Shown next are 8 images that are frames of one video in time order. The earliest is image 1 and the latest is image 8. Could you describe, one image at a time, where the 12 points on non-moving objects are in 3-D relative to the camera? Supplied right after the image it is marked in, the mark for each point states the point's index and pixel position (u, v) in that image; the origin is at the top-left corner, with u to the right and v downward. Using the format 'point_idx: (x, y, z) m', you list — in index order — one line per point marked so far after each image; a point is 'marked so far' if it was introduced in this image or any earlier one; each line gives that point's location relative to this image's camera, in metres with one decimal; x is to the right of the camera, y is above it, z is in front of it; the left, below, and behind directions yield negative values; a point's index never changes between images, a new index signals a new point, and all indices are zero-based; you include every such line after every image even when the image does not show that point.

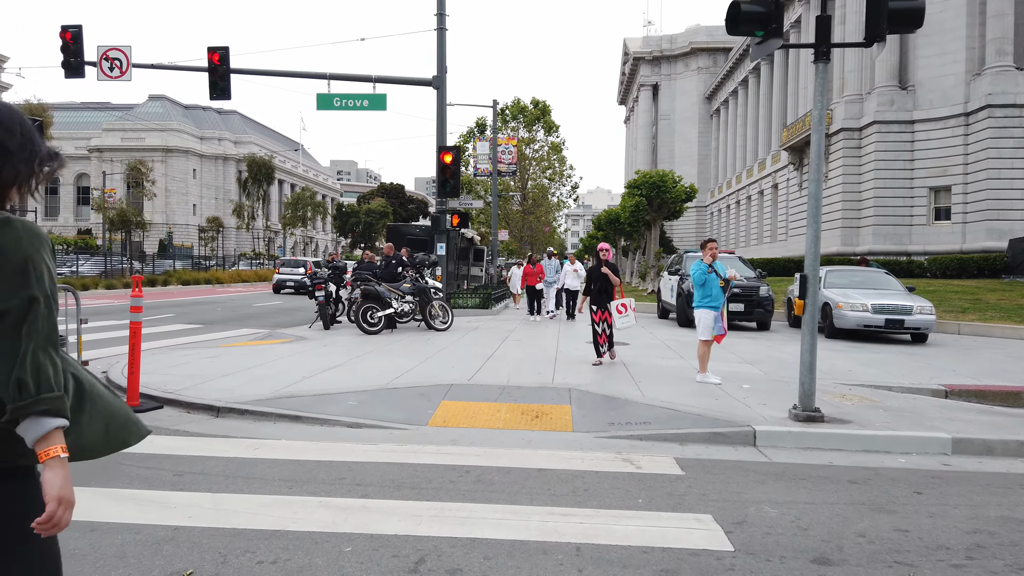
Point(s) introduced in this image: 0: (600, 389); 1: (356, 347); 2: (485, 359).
0: (+0.9, -1.1, +8.2) m
1: (-2.7, -1.0, +13.3) m
2: (-0.4, -1.0, +10.8) m
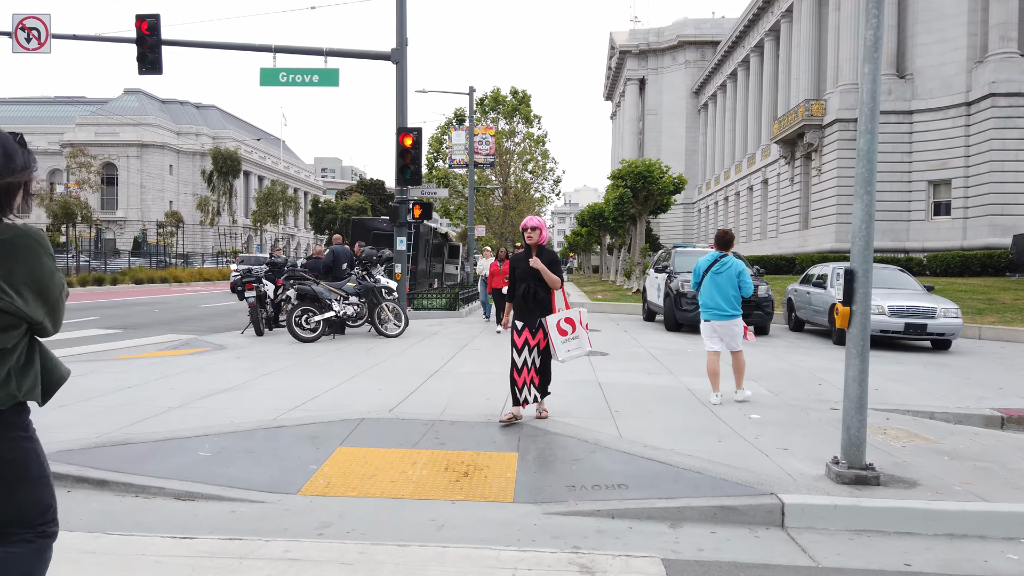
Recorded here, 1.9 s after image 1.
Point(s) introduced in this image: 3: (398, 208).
0: (+0.4, -1.1, +6.1) m
1: (-3.3, -1.0, +11.1) m
2: (-1.0, -1.0, +8.7) m
3: (-2.7, +1.9, +17.8) m
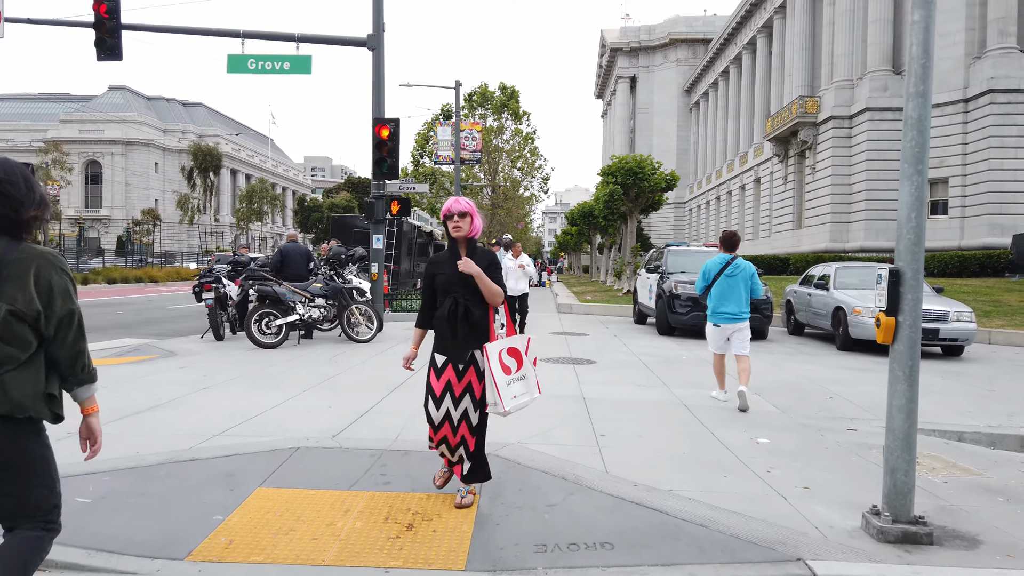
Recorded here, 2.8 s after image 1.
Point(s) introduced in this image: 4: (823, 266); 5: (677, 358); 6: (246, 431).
0: (+0.2, -1.1, +5.1) m
1: (-3.6, -1.0, +10.0) m
2: (-1.2, -1.0, +7.6) m
3: (-3.1, +1.9, +16.8) m
4: (+6.1, +0.4, +15.0) m
5: (+2.4, -1.0, +11.0) m
6: (-2.0, -1.1, +5.7) m
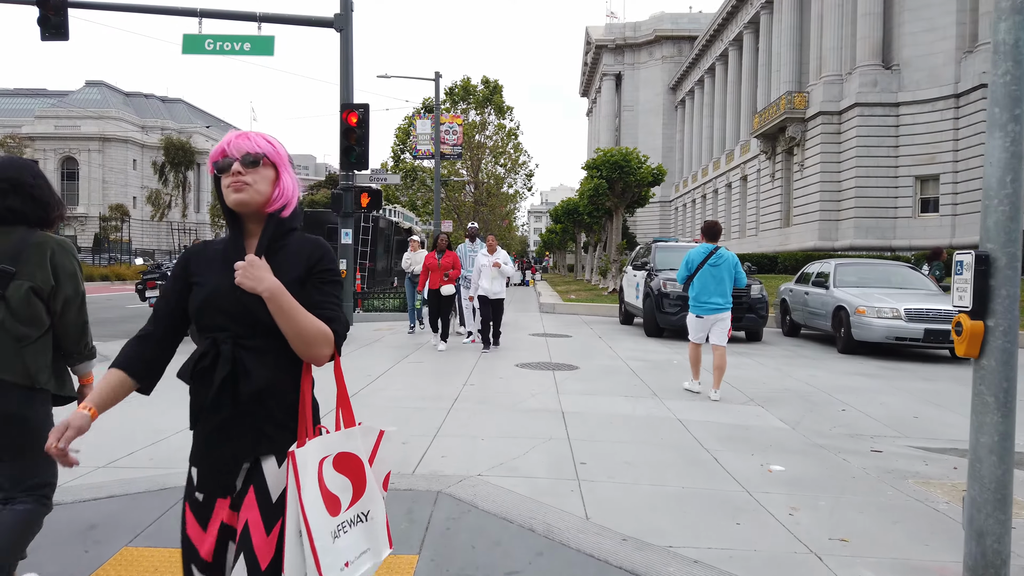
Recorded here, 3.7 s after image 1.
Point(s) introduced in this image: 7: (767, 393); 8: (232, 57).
0: (-0.1, -1.1, +4.0) m
1: (-4.0, -1.0, +8.9) m
2: (-1.5, -1.0, +6.6) m
3: (-3.6, +1.9, +15.7) m
4: (+5.7, +0.5, +14.0) m
5: (+2.0, -1.0, +10.0) m
6: (-2.2, -1.1, +4.6) m
7: (+2.7, -1.1, +7.9) m
8: (-5.8, +4.8, +15.8) m
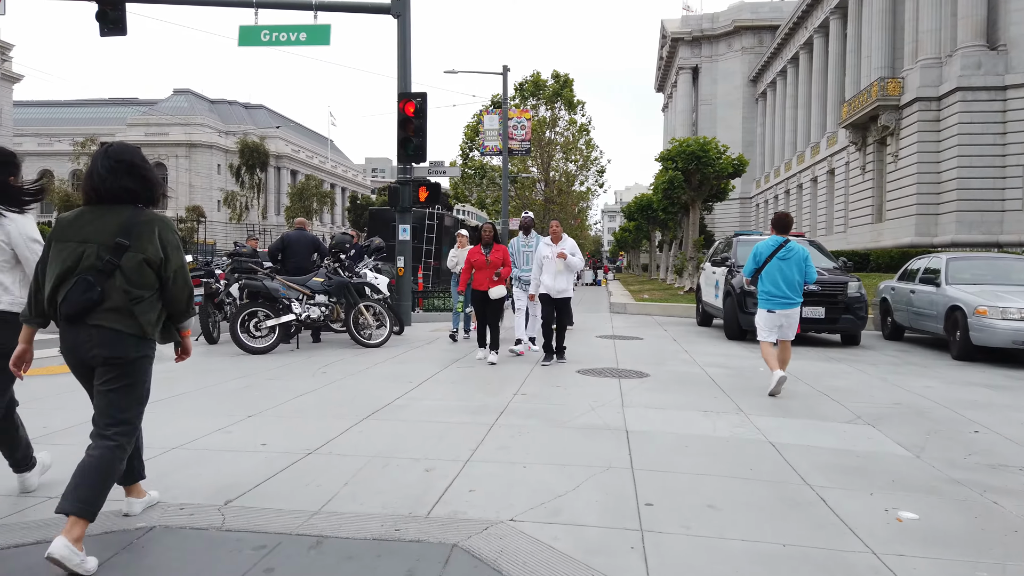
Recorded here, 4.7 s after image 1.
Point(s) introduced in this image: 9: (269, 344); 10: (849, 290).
0: (+0.1, -1.1, +3.0) m
1: (-3.3, -0.9, +8.2) m
2: (-1.1, -1.0, +5.7) m
3: (-2.3, +1.9, +14.9) m
4: (+6.8, +0.5, +12.4) m
5: (+2.8, -1.0, +8.7) m
6: (-2.0, -1.0, +3.7) m
7: (+3.2, -1.1, +6.6) m
8: (-4.5, +4.8, +15.3) m
9: (-3.2, -0.7, +9.9) m
10: (+5.1, 0.0, +11.5) m
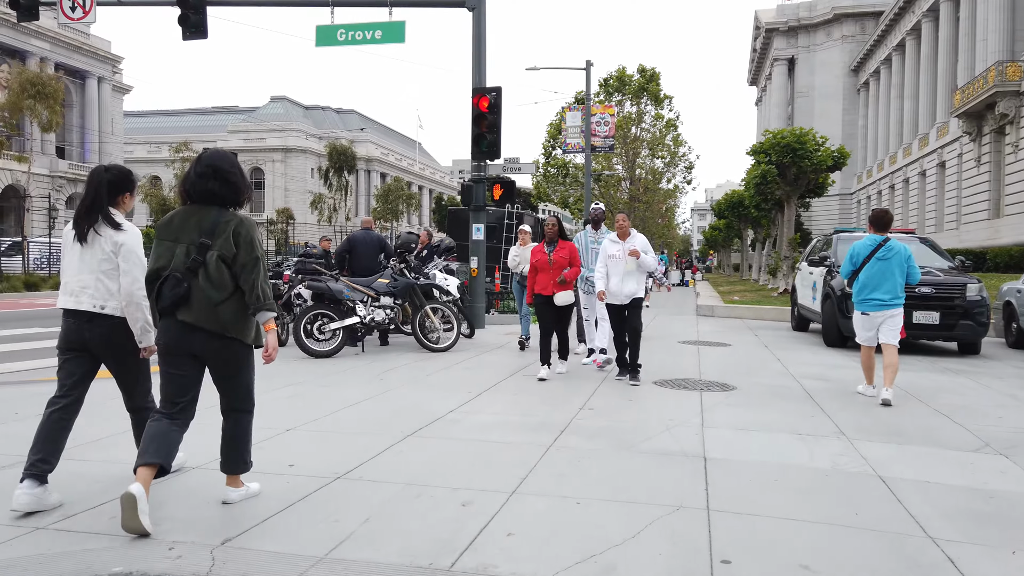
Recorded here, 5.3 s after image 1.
0: (+0.2, -1.1, +2.3) m
1: (-2.6, -0.9, +7.9) m
2: (-0.7, -1.0, +5.1) m
3: (-0.8, +1.9, +14.5) m
4: (+7.9, +0.5, +10.9) m
5: (+3.5, -1.0, +7.7) m
6: (-1.8, -1.0, +3.3) m
7: (+3.7, -1.1, +5.6) m
8: (-2.9, +4.8, +15.1) m
9: (-2.3, -0.7, +9.6) m
10: (+6.1, -0.1, +10.2) m
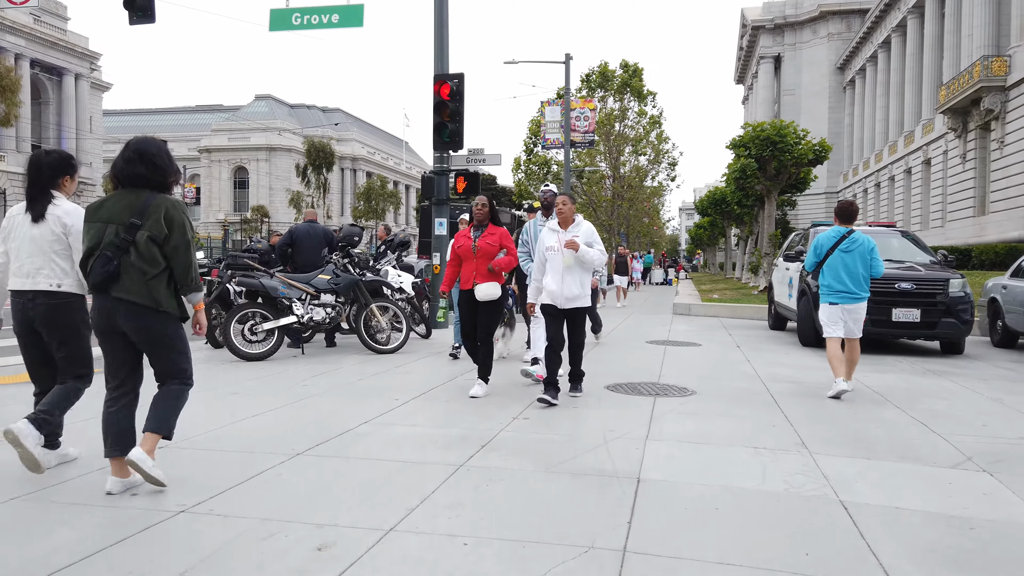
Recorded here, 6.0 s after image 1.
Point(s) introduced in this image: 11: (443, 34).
0: (-0.3, -1.0, +1.6) m
1: (-3.2, -0.9, +7.2) m
2: (-1.2, -0.9, +4.4) m
3: (-1.4, +2.0, +13.8) m
4: (+7.3, +0.5, +10.3) m
5: (+2.9, -0.9, +7.1) m
6: (-2.3, -1.0, +2.6) m
7: (+3.2, -1.0, +5.0) m
8: (-3.6, +4.9, +14.4) m
9: (-2.8, -0.7, +8.8) m
10: (+5.5, 0.0, +9.6) m
11: (-1.3, +4.6, +13.7) m
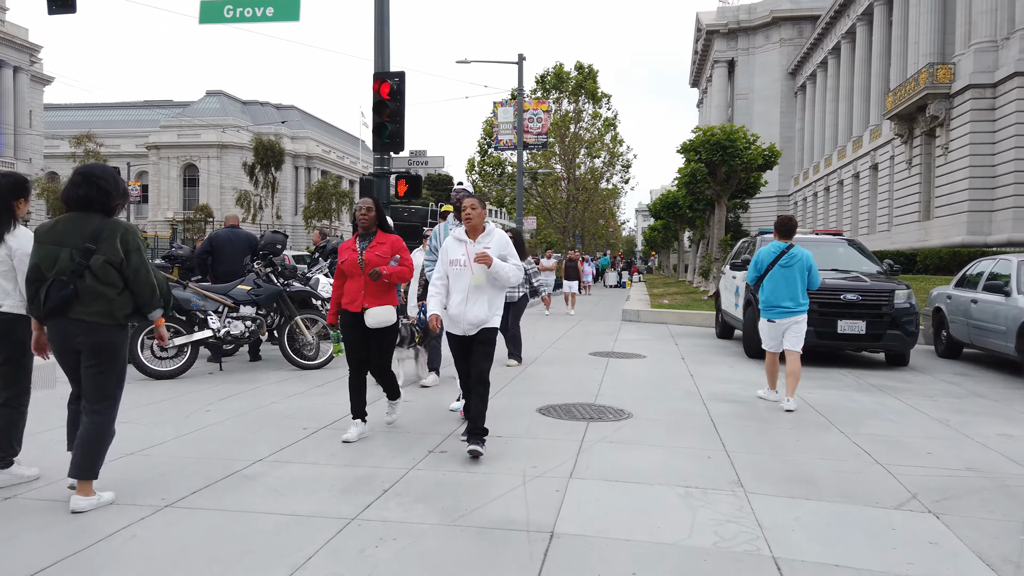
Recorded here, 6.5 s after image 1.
0: (-0.7, -1.2, +1.1) m
1: (-3.8, -1.0, +6.6) m
2: (-1.7, -1.1, +3.9) m
3: (-2.4, +1.8, +13.2) m
4: (+6.5, +0.4, +10.2) m
5: (+2.3, -1.1, +6.8) m
6: (-2.7, -1.1, +2.0) m
7: (+2.6, -1.2, +4.7) m
8: (-4.6, +4.7, +13.7) m
9: (-3.6, -0.8, +8.2) m
10: (+4.8, -0.2, +9.4) m
11: (-2.2, +4.5, +13.1) m
